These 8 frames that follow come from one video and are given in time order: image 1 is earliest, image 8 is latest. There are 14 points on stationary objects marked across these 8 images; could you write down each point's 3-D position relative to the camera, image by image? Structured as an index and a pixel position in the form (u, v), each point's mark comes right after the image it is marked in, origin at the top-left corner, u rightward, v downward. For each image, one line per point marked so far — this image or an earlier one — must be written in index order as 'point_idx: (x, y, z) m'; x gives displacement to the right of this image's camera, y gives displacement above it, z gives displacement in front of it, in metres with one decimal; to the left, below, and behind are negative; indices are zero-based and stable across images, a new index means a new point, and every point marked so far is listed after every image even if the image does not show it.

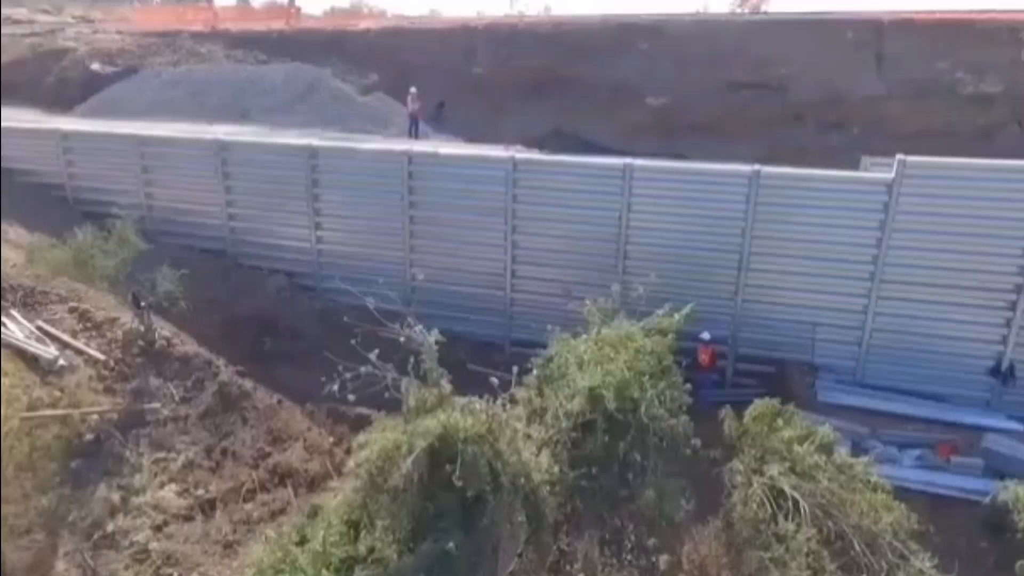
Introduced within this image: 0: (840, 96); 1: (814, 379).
0: (+7.6, +4.8, +17.3) m
1: (+5.0, -1.5, +11.3) m
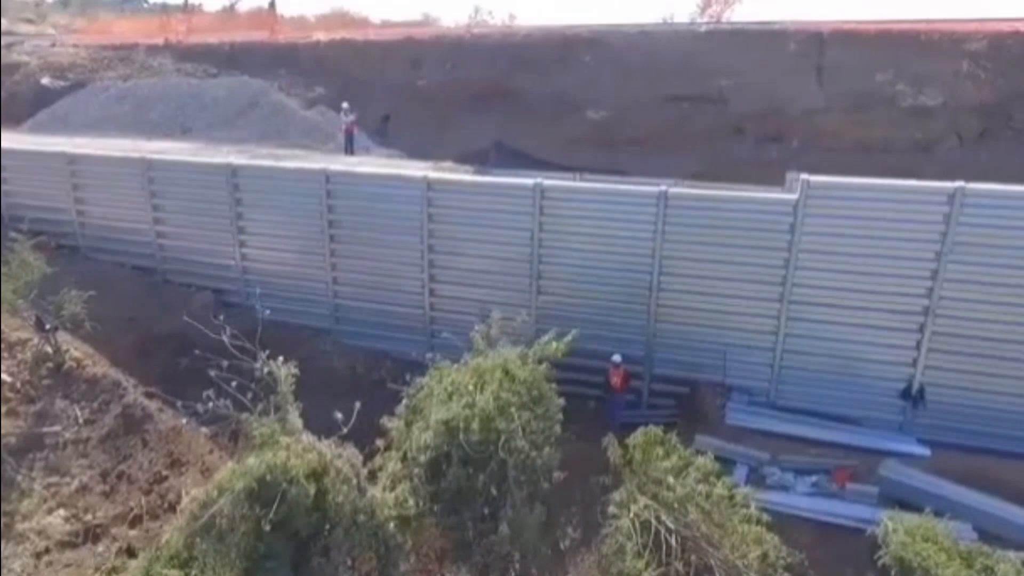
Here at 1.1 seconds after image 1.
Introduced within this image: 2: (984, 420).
0: (+6.1, +4.5, +17.2) m
1: (+3.5, -1.9, +11.2) m
2: (+7.3, -2.1, +10.5) m
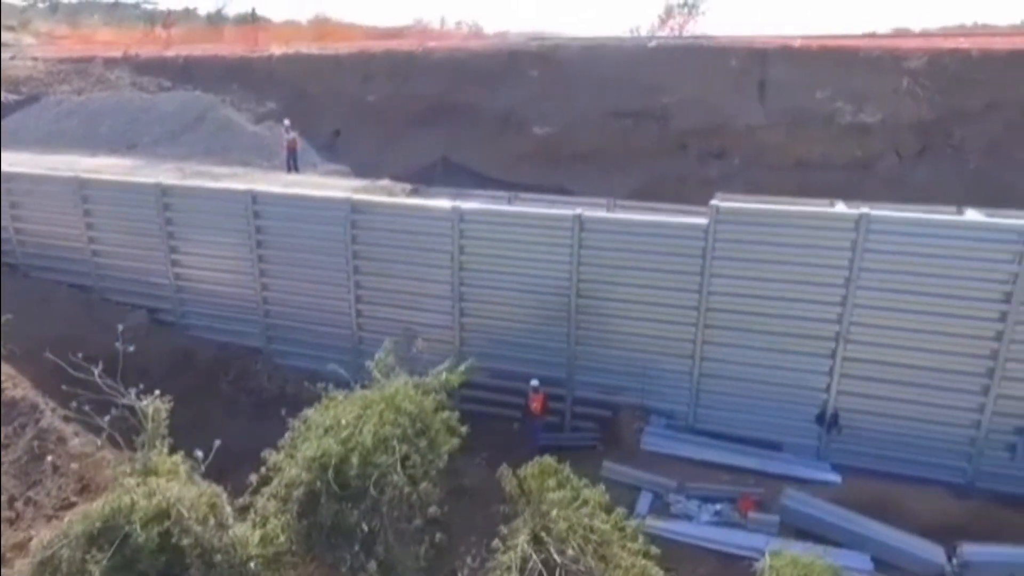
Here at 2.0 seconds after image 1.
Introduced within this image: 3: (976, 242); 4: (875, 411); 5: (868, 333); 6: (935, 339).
0: (+4.8, +4.1, +17.1) m
1: (+2.1, -2.2, +11.2) m
2: (+5.9, -2.4, +10.4) m
3: (+6.4, +0.7, +9.4) m
4: (+5.5, -1.9, +10.3) m
5: (+5.3, -0.6, +10.0) m
6: (+6.1, -0.8, +9.8) m
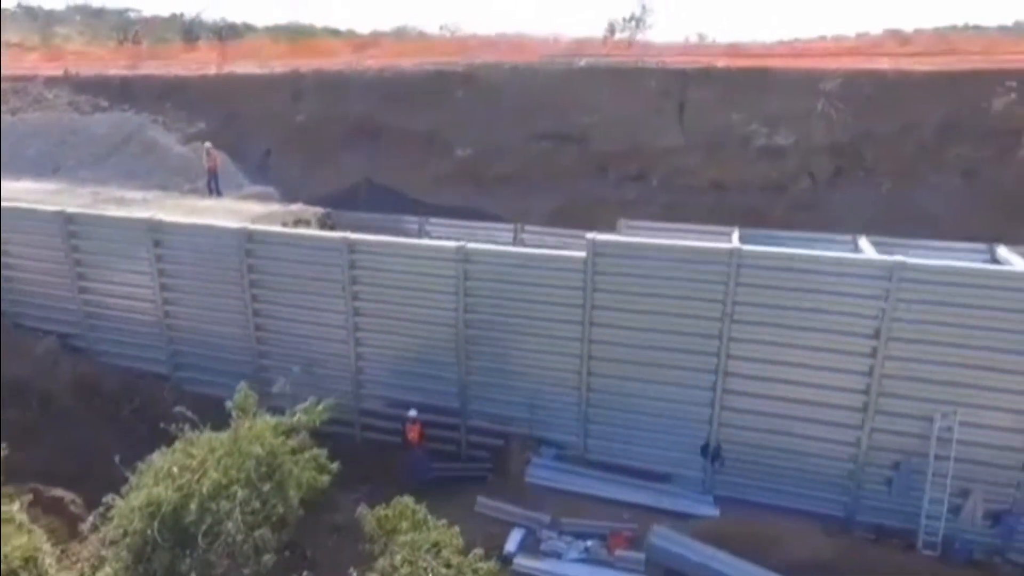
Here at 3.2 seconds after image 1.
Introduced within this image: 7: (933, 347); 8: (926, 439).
0: (+3.0, +3.6, +17.1) m
1: (+0.3, -2.7, +11.1) m
2: (+4.1, -2.9, +10.4) m
3: (+4.6, +0.2, +9.4) m
4: (+3.7, -2.4, +10.3) m
5: (+3.5, -1.1, +10.0) m
6: (+4.3, -1.3, +9.8) m
7: (+5.8, -0.8, +9.2) m
8: (+5.8, -2.1, +9.6) m
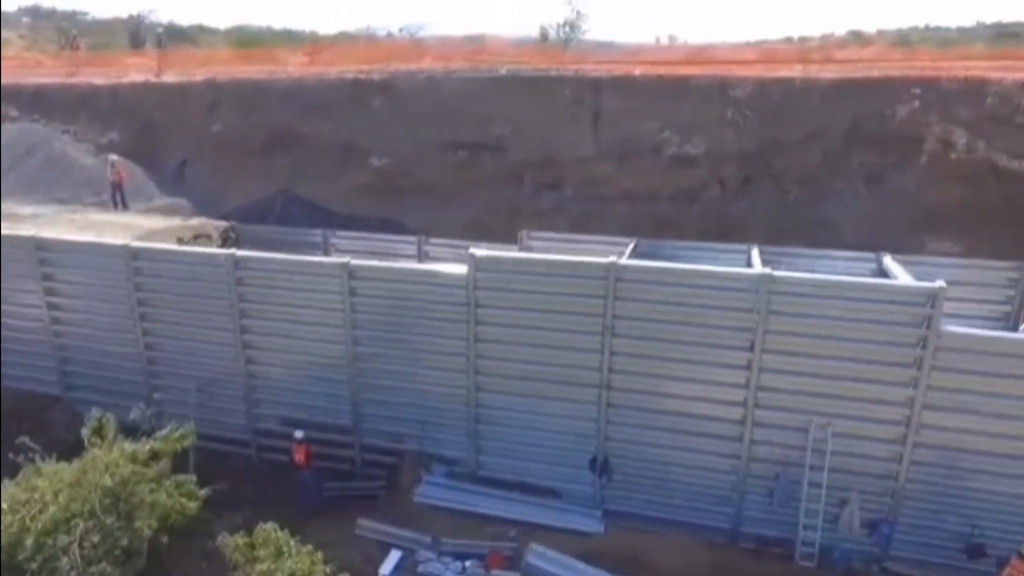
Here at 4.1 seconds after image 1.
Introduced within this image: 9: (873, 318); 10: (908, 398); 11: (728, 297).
0: (+0.9, +3.3, +17.1) m
1: (-1.5, -3.0, +11.0) m
2: (+2.4, -3.1, +10.4) m
3: (+2.8, 0.0, +9.4) m
4: (+2.0, -2.6, +10.3) m
5: (+1.7, -1.3, +10.0) m
6: (+2.6, -1.4, +9.8) m
7: (+4.1, -1.0, +9.3) m
8: (+4.1, -2.3, +9.6) m
9: (+4.8, -0.4, +9.0) m
10: (+5.3, -1.5, +9.1) m
11: (+3.0, -0.1, +9.3) m
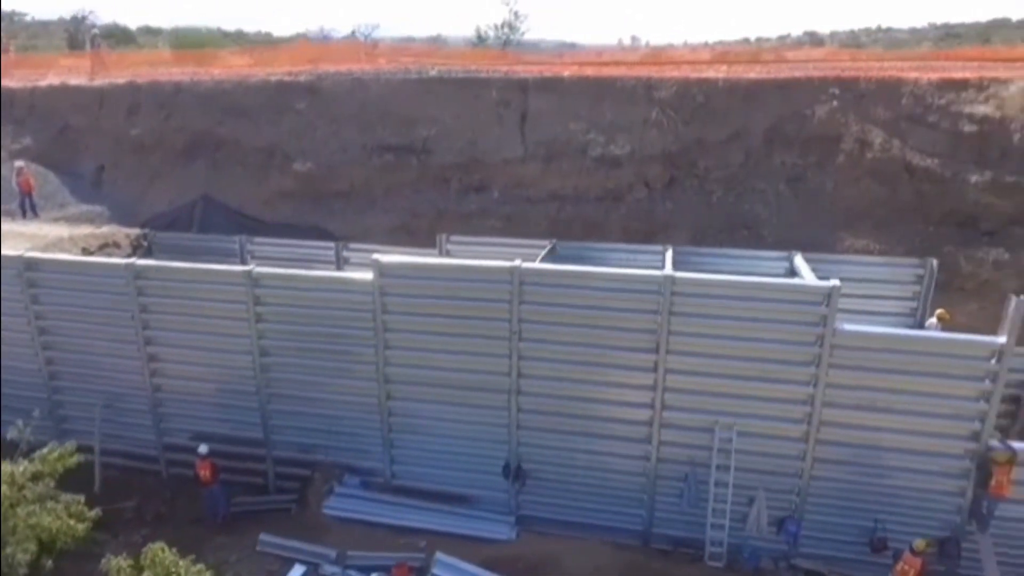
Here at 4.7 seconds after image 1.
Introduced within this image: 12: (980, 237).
0: (-0.8, +3.3, +16.9) m
1: (-2.8, -3.1, +10.8) m
2: (+1.1, -3.2, +10.3) m
3: (+1.5, -0.1, +9.3) m
4: (+0.6, -2.6, +10.2) m
5: (+0.4, -1.4, +9.9) m
6: (+1.3, -1.5, +9.8) m
7: (+2.7, -1.0, +9.3) m
8: (+2.8, -2.3, +9.7) m
9: (+3.5, -0.4, +9.0) m
10: (+4.0, -1.5, +9.2) m
11: (+1.6, -0.2, +9.3) m
12: (+11.5, +1.3, +16.9) m
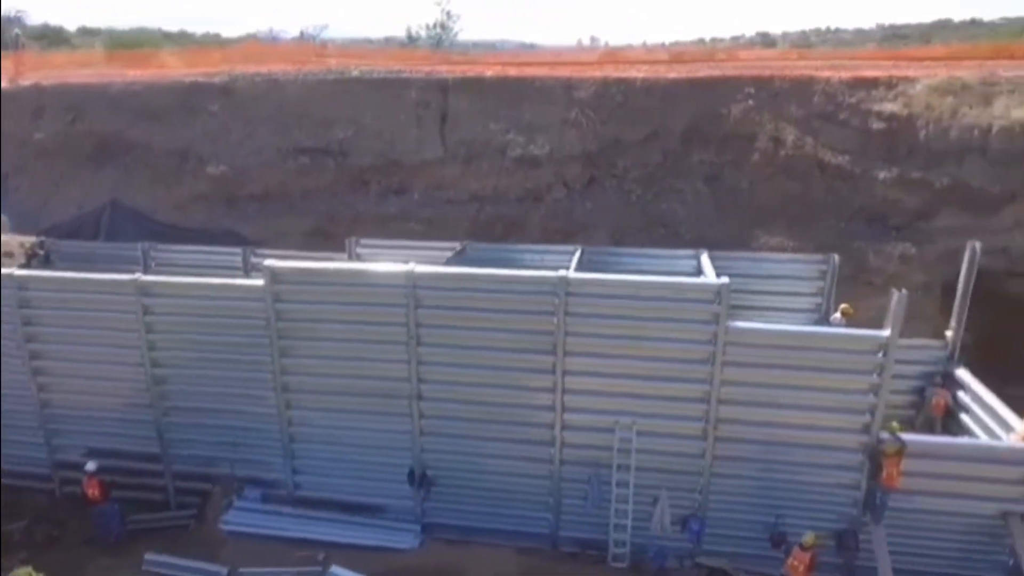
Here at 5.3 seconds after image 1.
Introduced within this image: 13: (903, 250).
0: (-2.7, +3.2, +16.7) m
1: (-4.2, -3.2, +10.4) m
2: (-0.4, -3.2, +10.2) m
3: (+0.1, -0.1, +9.2) m
4: (-0.8, -2.7, +10.0) m
5: (-1.1, -1.4, +9.7) m
6: (-0.2, -1.5, +9.6) m
7: (+1.3, -1.0, +9.2) m
8: (+1.4, -2.3, +9.6) m
9: (+2.1, -0.4, +9.0) m
10: (+2.6, -1.4, +9.2) m
11: (+0.2, -0.2, +9.2) m
12: (+9.6, +1.4, +17.3) m
13: (+9.7, +0.9, +16.7) m
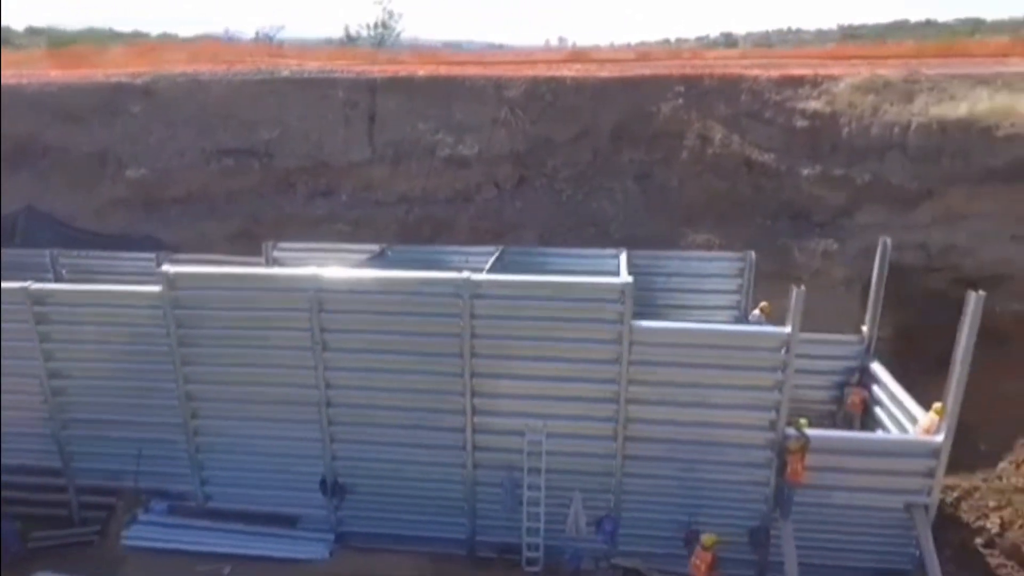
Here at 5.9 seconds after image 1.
0: (-4.3, +3.1, +16.4) m
1: (-5.5, -3.3, +10.1) m
2: (-1.6, -3.2, +10.0) m
3: (-1.2, -0.1, +9.1) m
4: (-2.1, -2.7, +9.9) m
5: (-2.3, -1.5, +9.5) m
6: (-1.4, -1.6, +9.5) m
7: (+0.1, -1.0, +9.1) m
8: (+0.1, -2.3, +9.5) m
9: (+0.8, -0.4, +8.9) m
10: (+1.4, -1.4, +9.2) m
11: (-1.1, -0.2, +9.1) m
12: (+8.0, +1.5, +17.5) m
13: (+8.1, +1.0, +17.0) m
